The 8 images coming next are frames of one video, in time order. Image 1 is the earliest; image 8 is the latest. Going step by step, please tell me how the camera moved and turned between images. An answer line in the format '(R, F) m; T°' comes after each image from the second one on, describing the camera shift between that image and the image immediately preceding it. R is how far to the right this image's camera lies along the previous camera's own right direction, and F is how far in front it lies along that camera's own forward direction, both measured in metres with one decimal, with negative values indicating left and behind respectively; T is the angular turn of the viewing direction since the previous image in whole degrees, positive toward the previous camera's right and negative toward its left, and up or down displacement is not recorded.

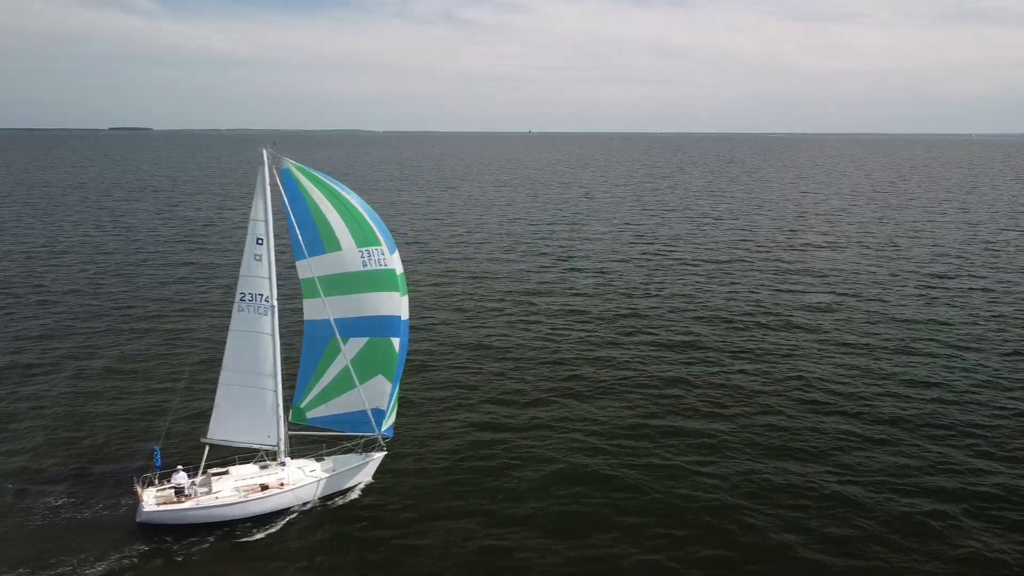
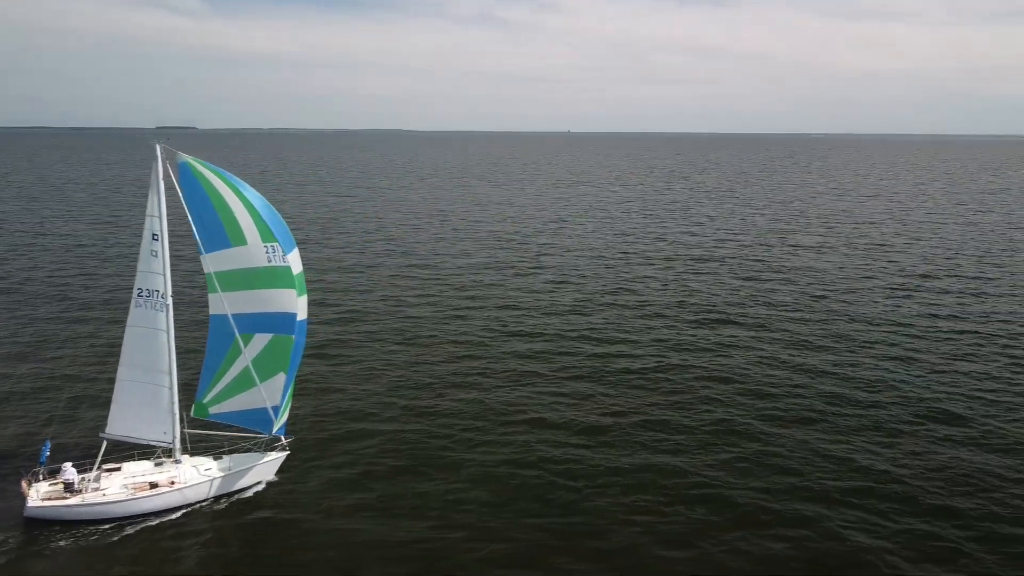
(+3.5, +0.4) m; -1°
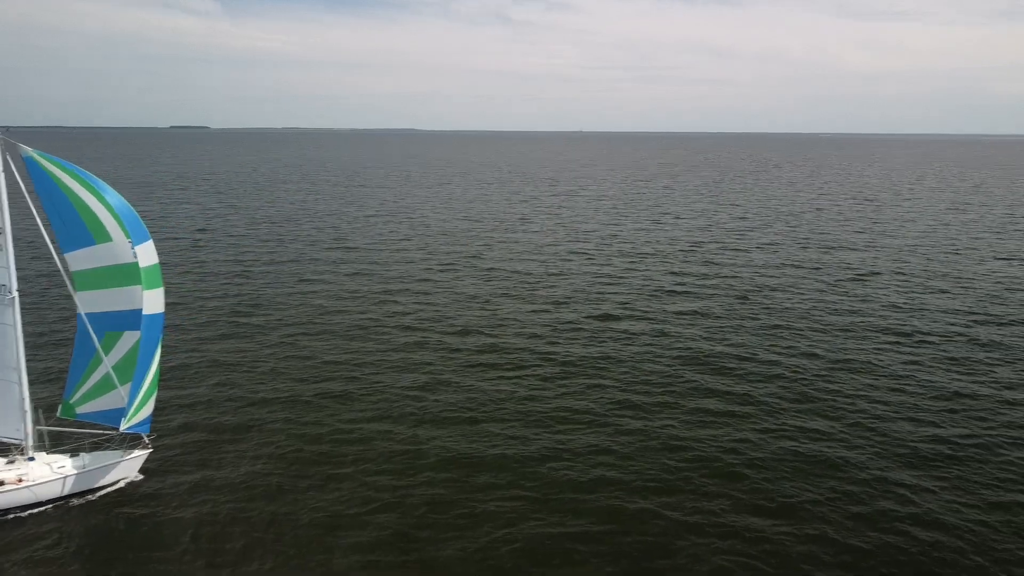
(+3.7, +0.3) m; +1°
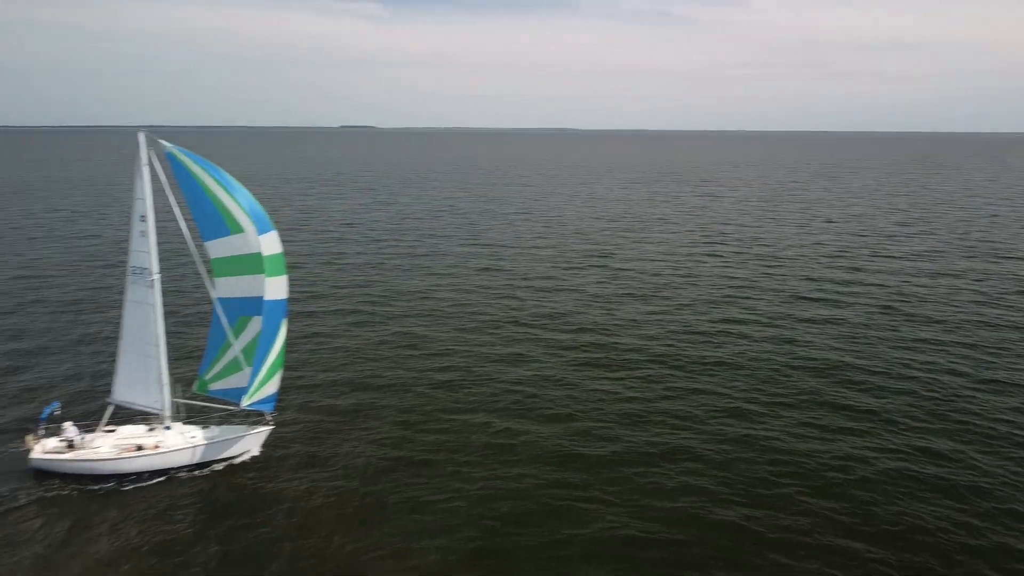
(+1.1, +0.1) m; -10°
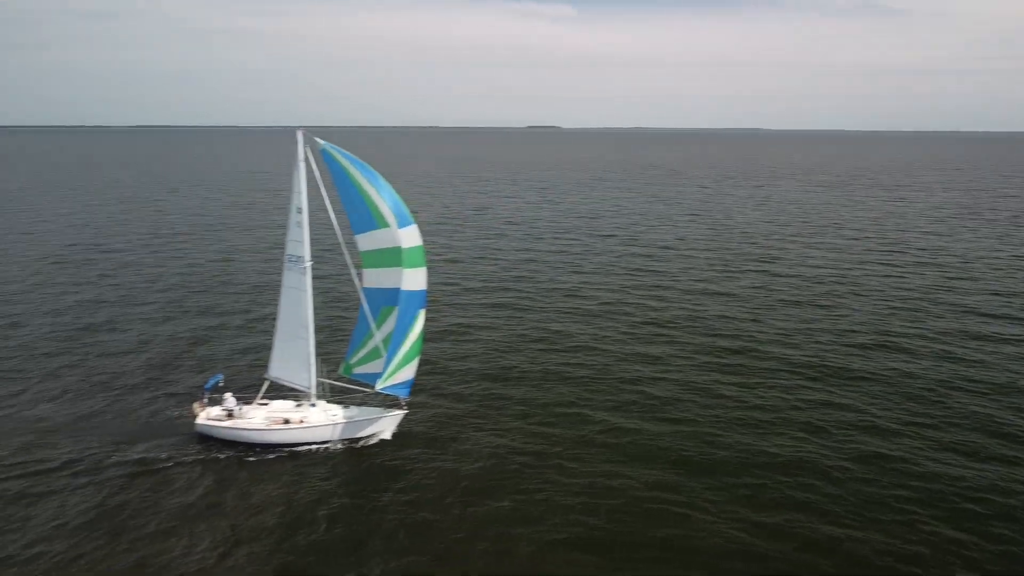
(+1.3, 0.0) m; -12°
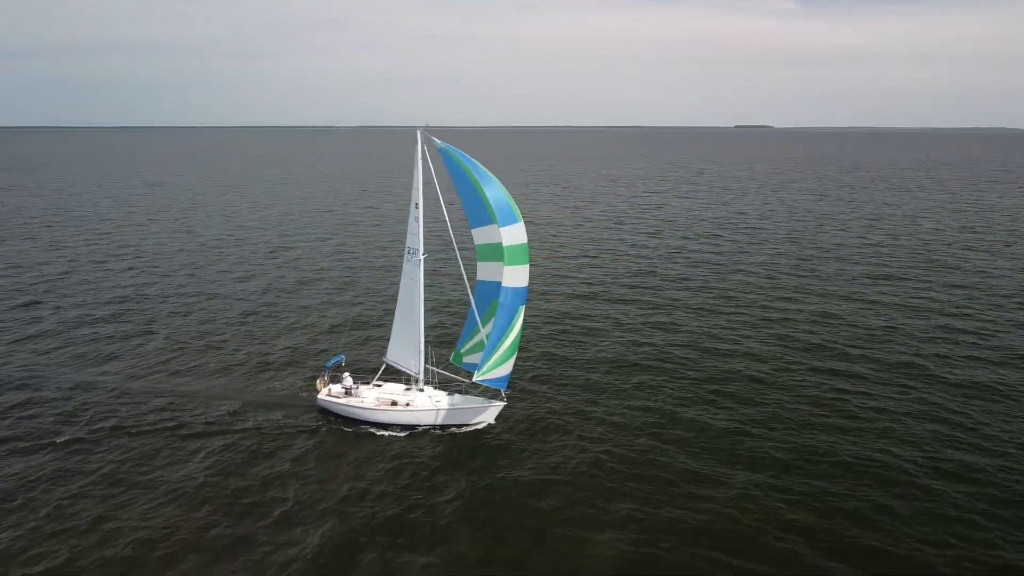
(+2.3, -0.4) m; -12°
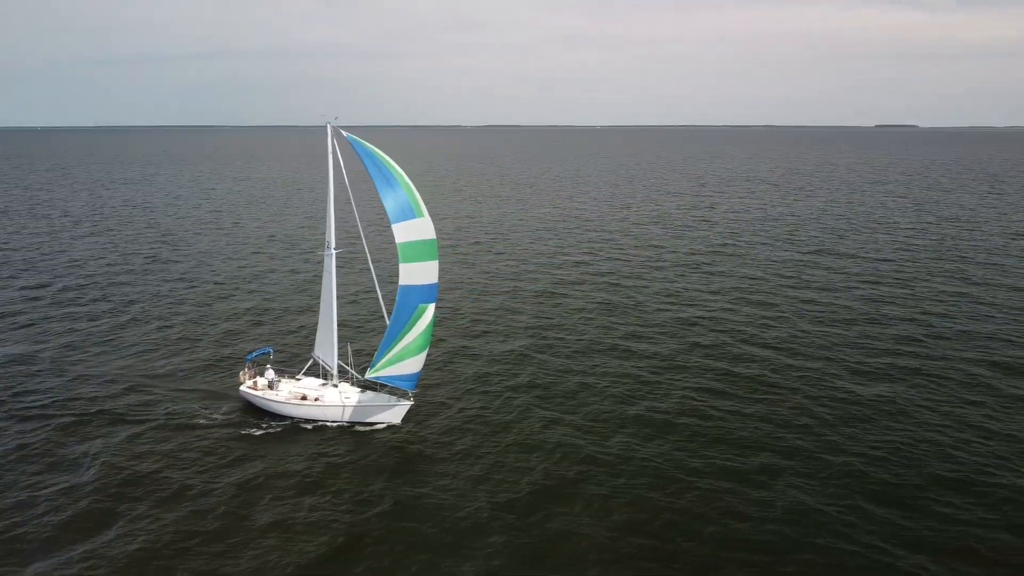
(+4.5, +0.3) m; -3°
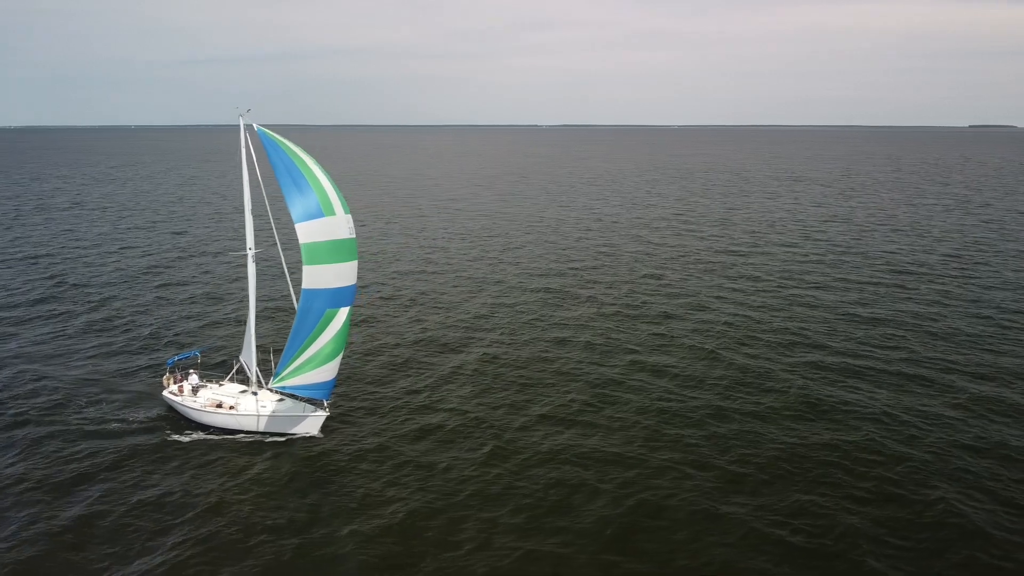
(+3.0, +1.4) m; -1°
